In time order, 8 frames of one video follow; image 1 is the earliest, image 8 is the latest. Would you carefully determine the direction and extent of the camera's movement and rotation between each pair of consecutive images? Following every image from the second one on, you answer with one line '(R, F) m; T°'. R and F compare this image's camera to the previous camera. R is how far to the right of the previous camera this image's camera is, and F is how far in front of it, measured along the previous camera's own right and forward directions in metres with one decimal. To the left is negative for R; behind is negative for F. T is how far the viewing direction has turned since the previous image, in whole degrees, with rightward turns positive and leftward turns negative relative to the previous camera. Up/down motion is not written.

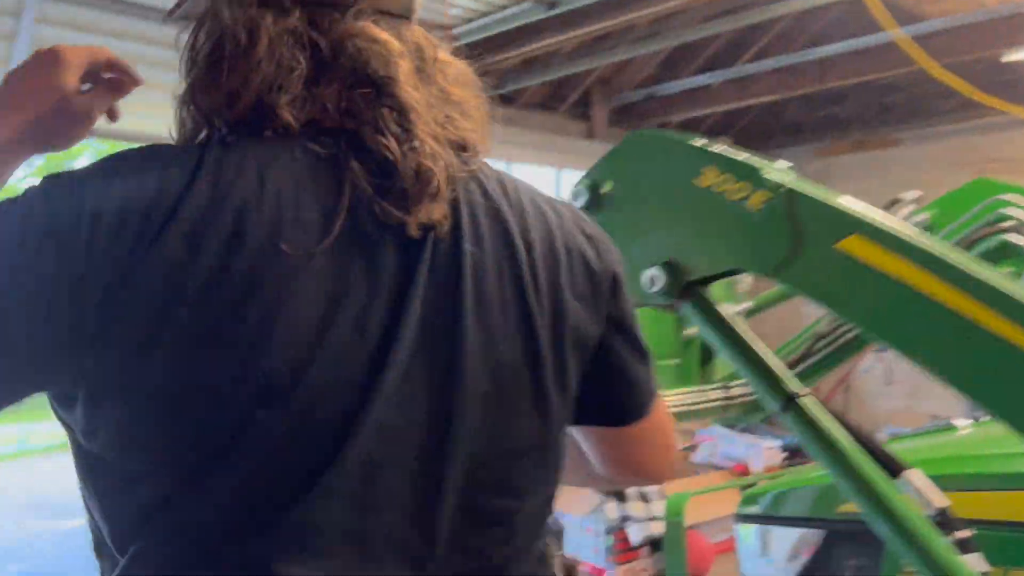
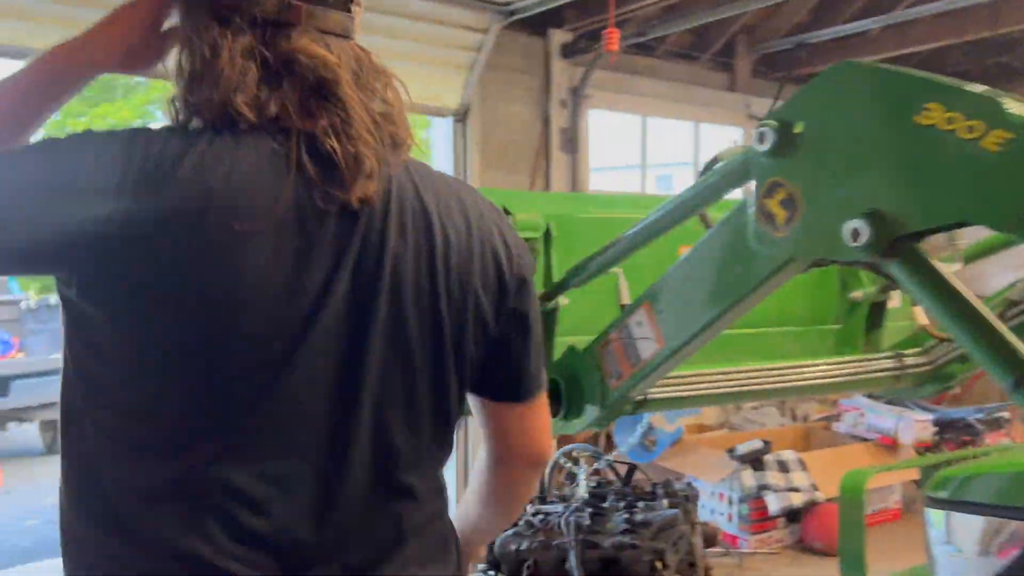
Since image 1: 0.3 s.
(-0.1, +0.1) m; -8°
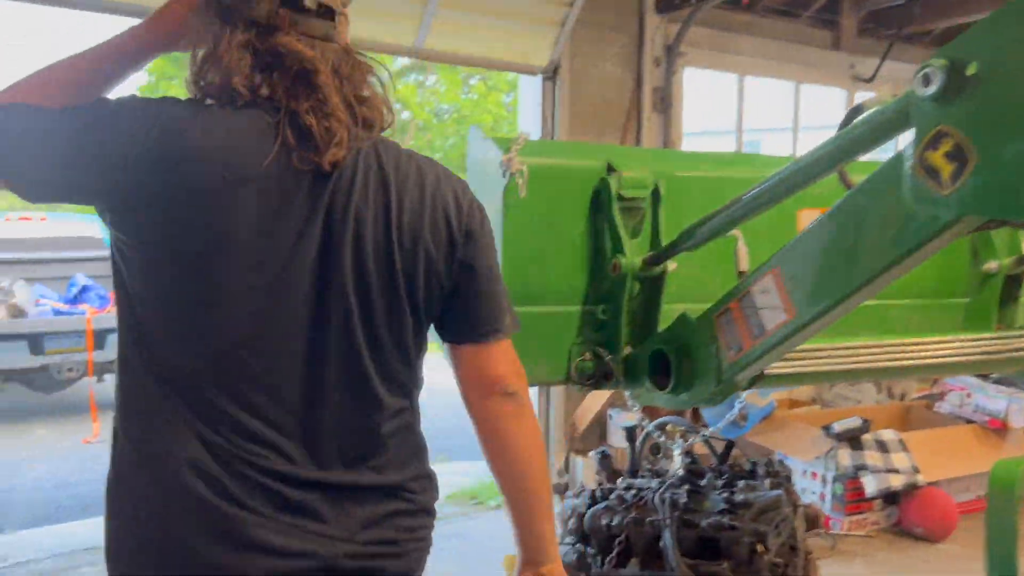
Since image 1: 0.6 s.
(-0.1, +0.1) m; -5°
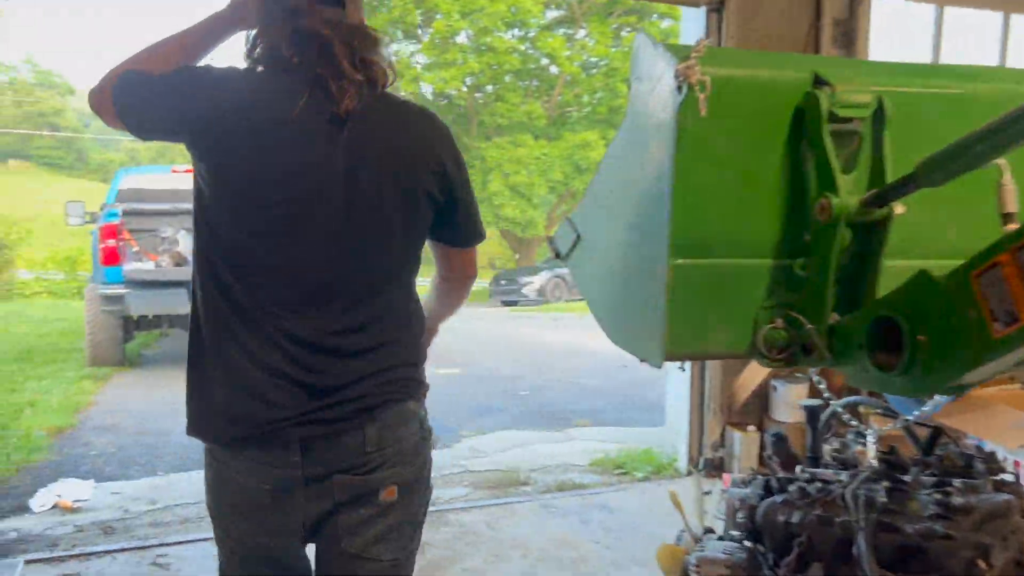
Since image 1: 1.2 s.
(0.0, +0.3) m; -10°
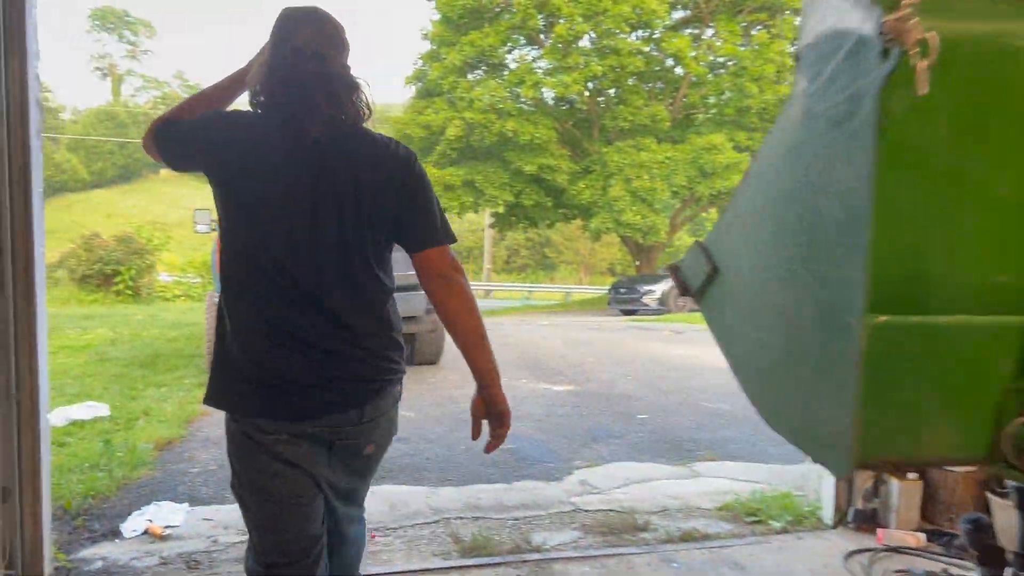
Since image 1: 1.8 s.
(0.0, +0.4) m; -8°
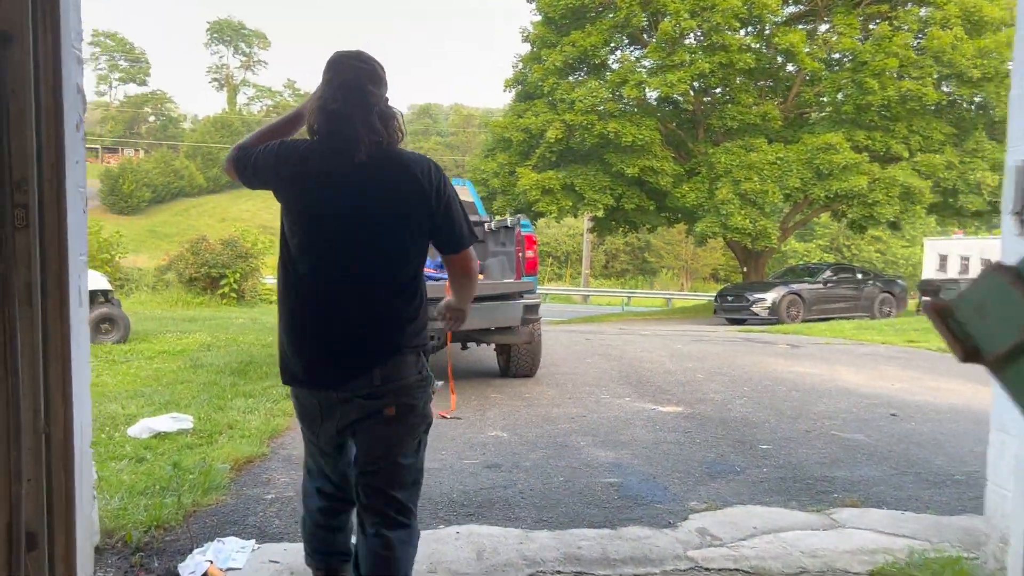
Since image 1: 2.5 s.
(0.0, +0.5) m; -7°
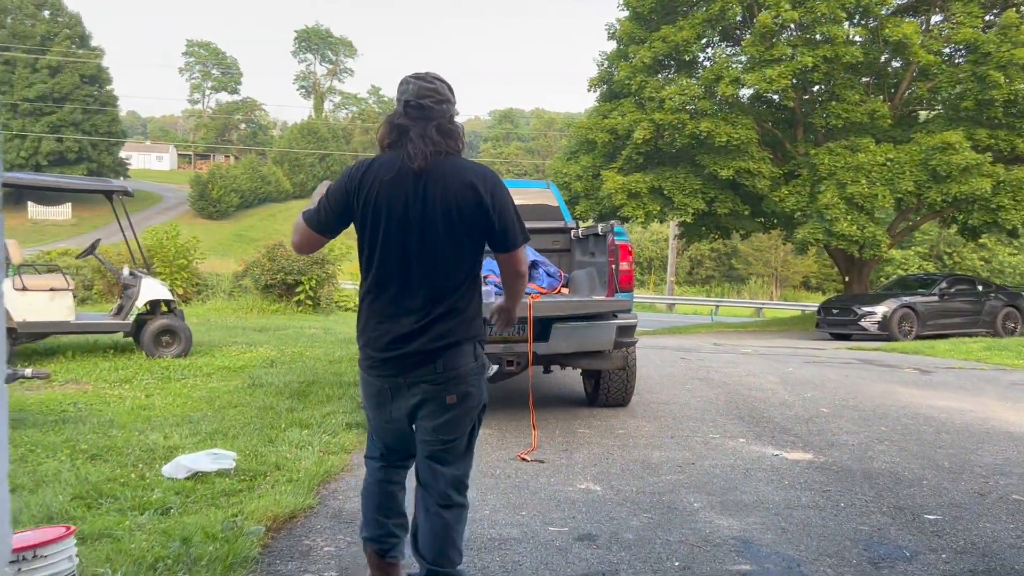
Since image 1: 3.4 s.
(-0.1, +0.9) m; -5°
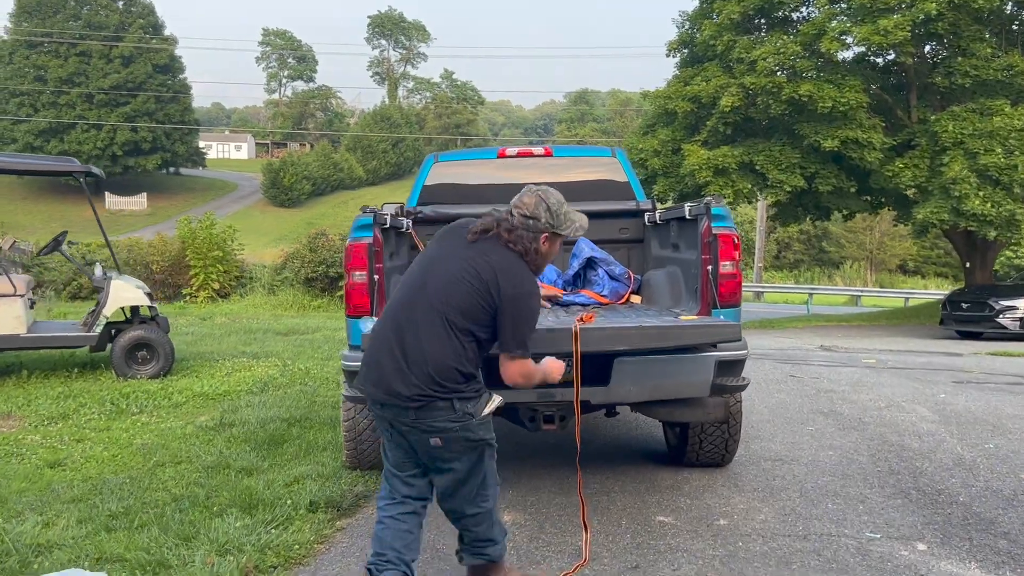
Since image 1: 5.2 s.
(+0.2, +2.0) m; -5°
